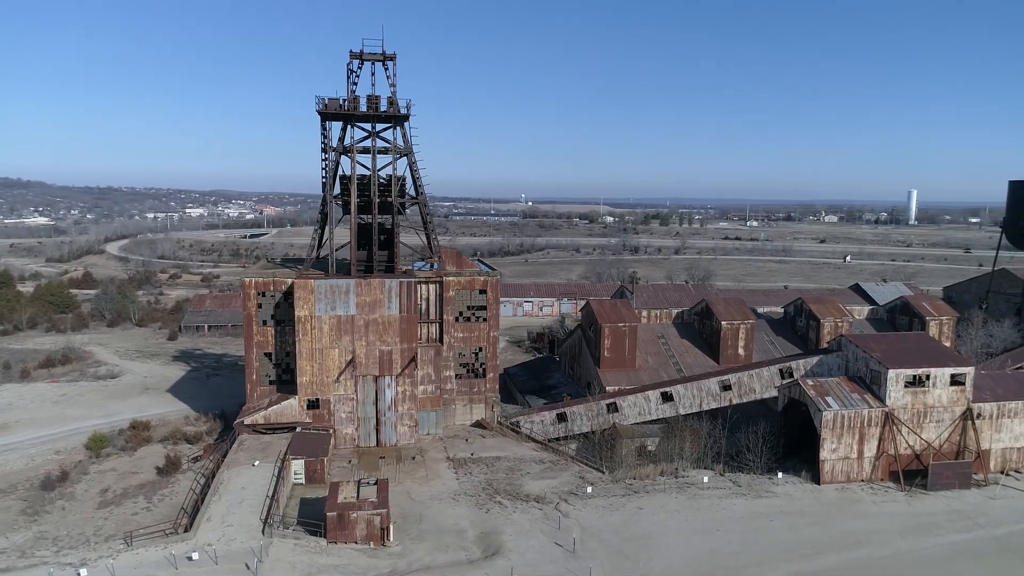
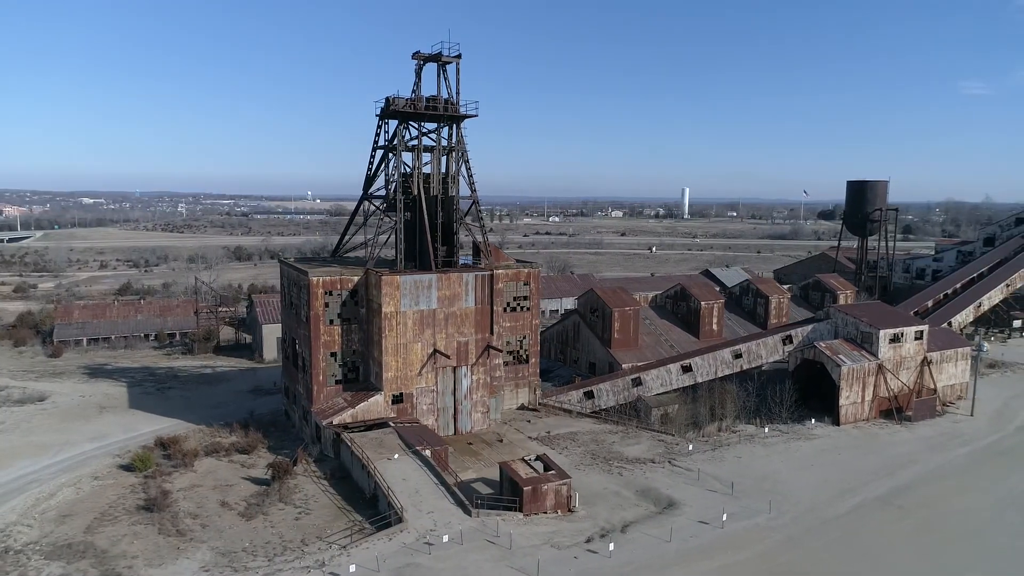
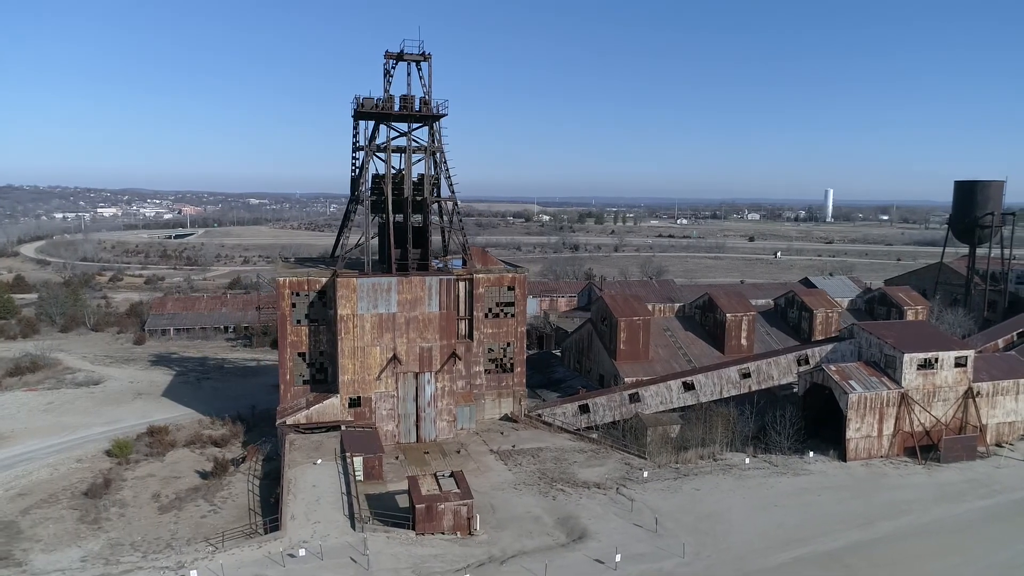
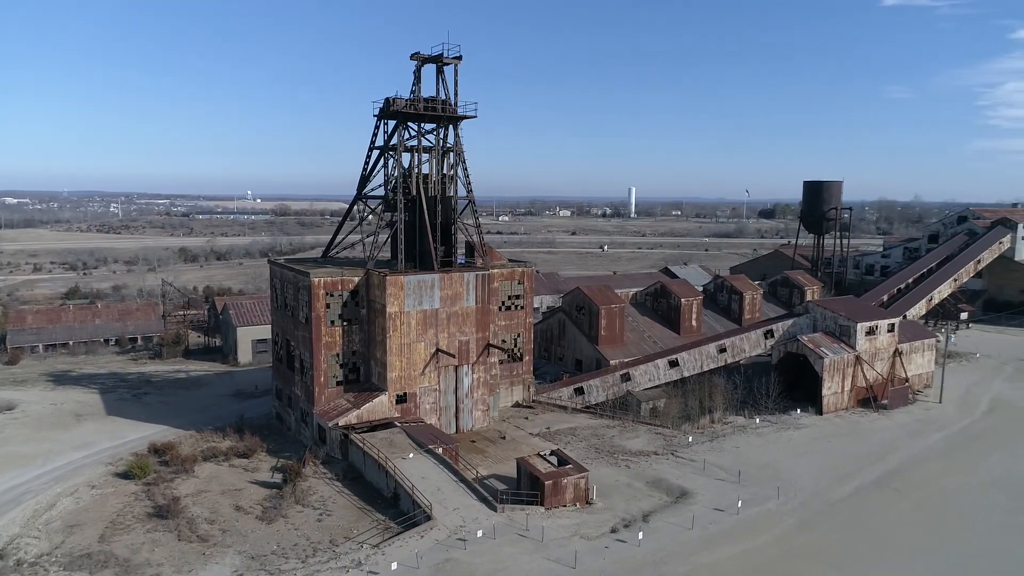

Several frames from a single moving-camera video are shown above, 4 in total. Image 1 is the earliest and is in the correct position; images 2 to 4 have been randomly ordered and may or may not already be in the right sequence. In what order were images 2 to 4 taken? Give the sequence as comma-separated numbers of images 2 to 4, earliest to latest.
3, 2, 4
